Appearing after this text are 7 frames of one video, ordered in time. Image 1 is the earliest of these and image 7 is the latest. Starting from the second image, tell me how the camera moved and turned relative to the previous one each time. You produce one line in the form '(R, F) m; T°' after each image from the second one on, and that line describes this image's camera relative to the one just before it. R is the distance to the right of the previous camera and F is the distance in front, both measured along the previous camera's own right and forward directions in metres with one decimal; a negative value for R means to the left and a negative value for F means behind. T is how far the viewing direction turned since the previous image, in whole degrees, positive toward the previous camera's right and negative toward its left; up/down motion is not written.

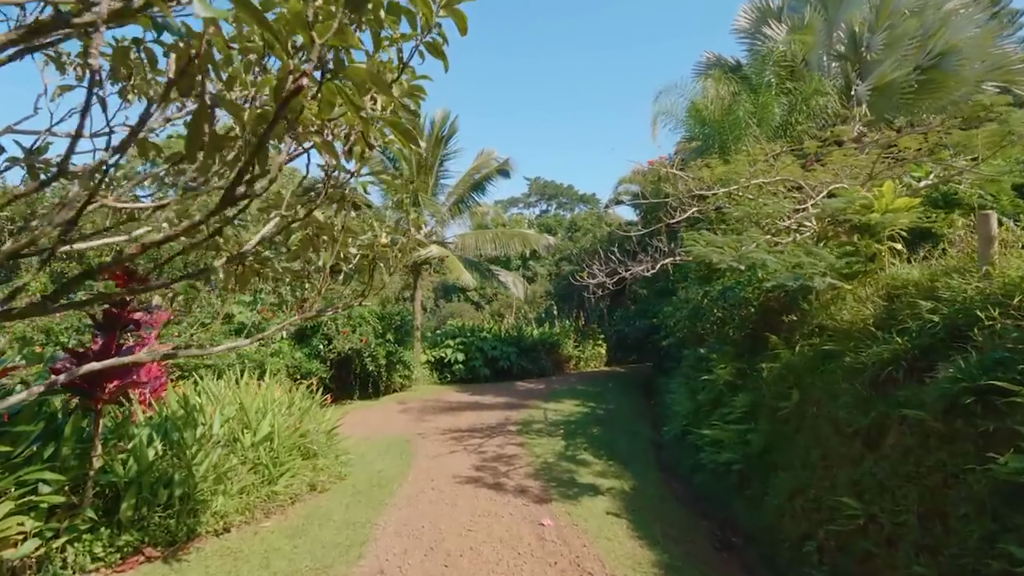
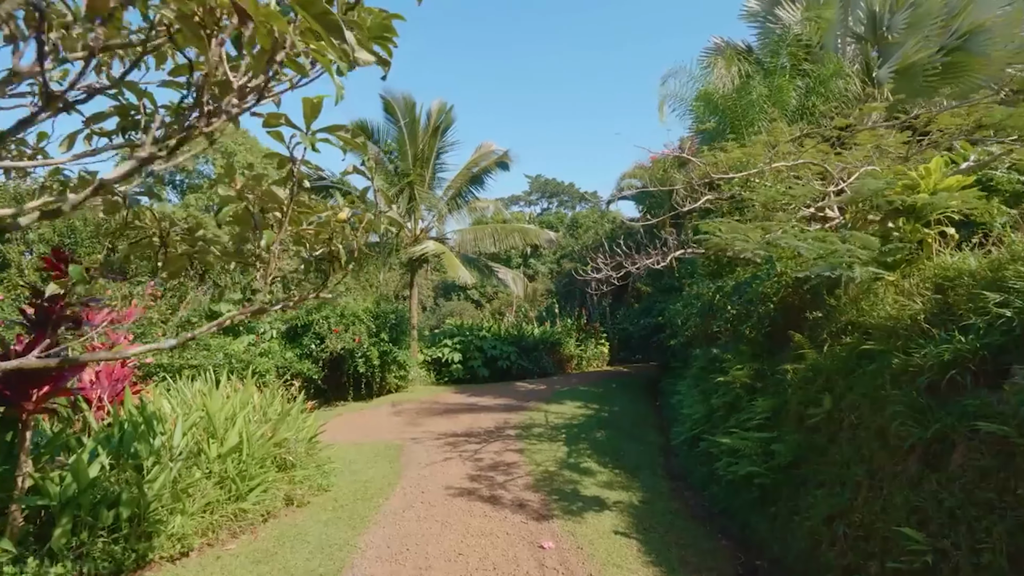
(0.0, +0.5) m; 0°
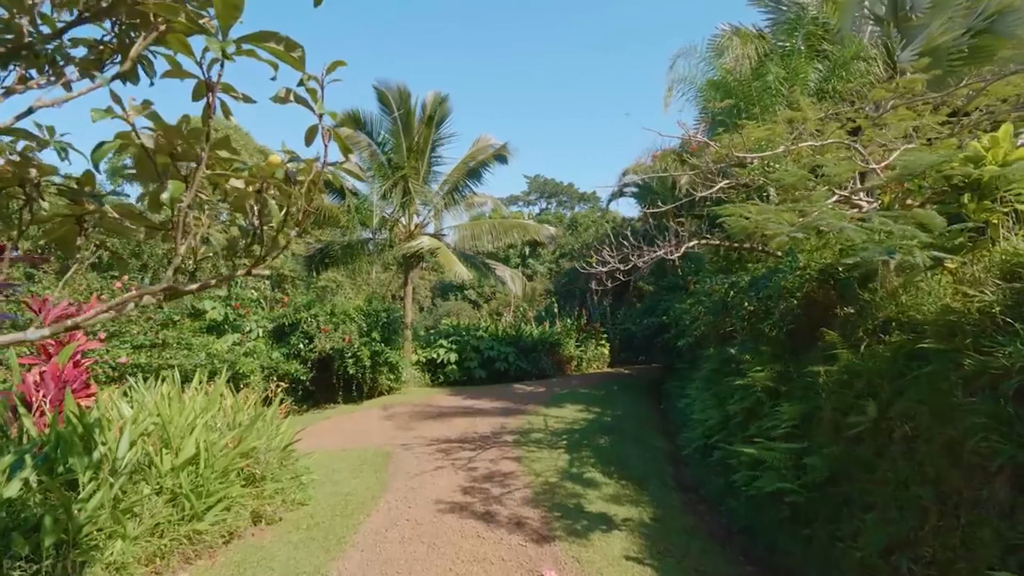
(0.0, +0.5) m; 0°
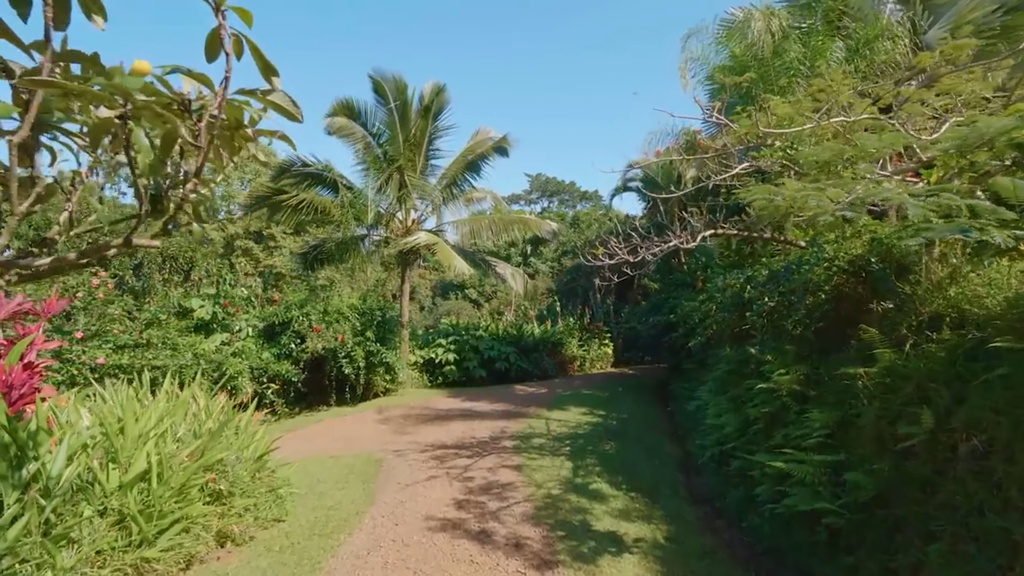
(0.0, +0.5) m; 0°
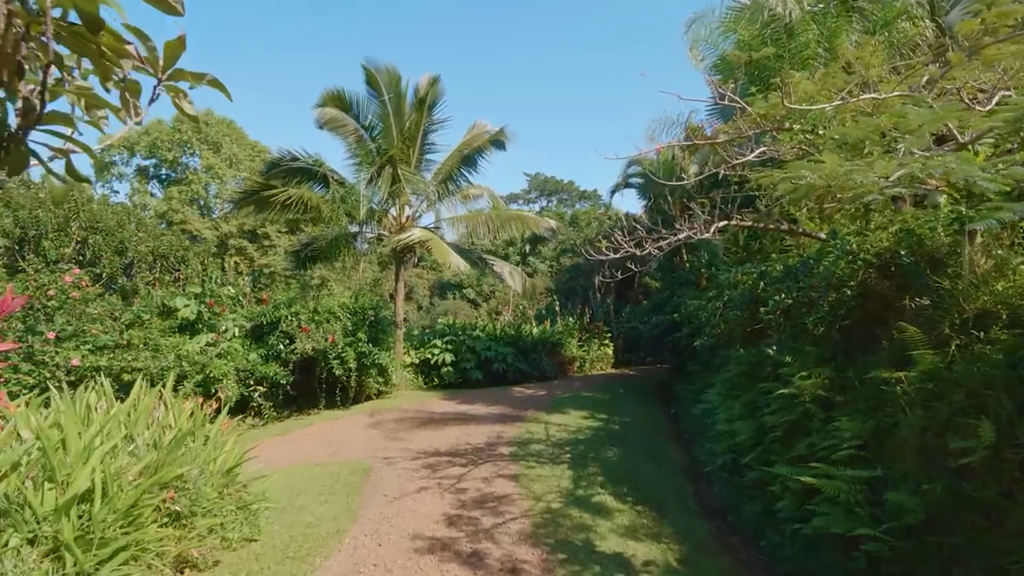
(0.0, +0.4) m; 0°
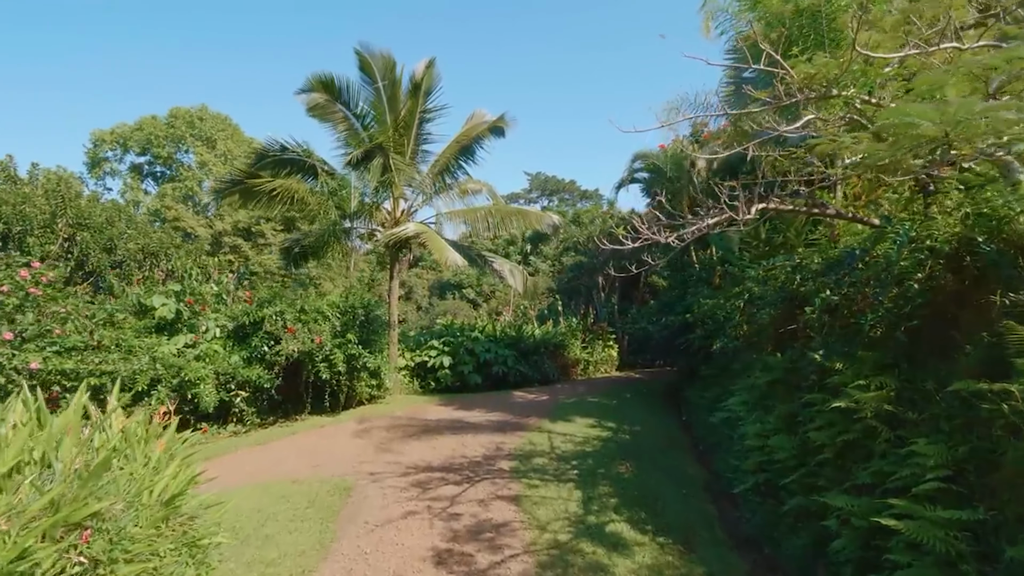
(0.0, +0.7) m; 0°
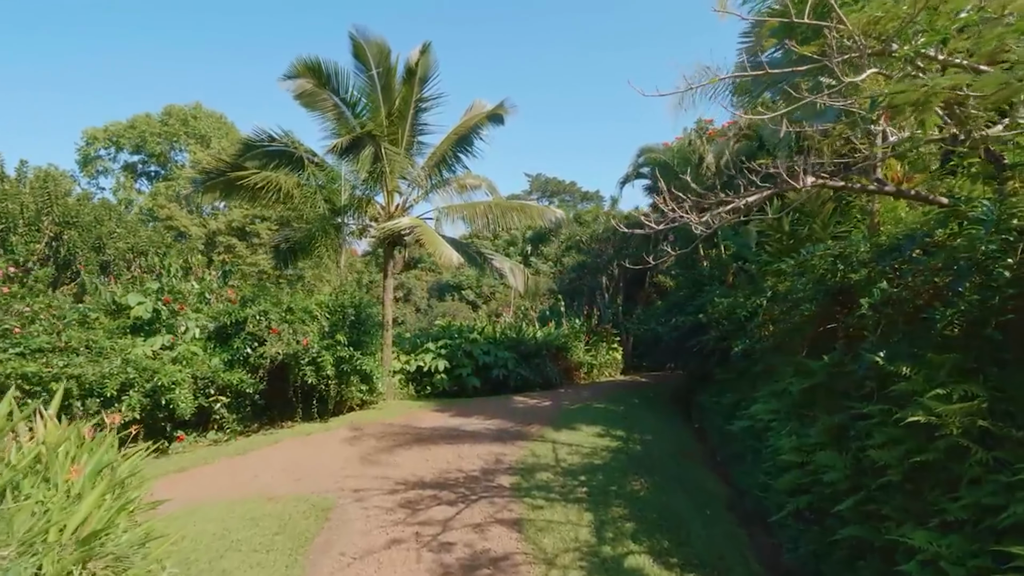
(0.0, +0.6) m; 0°
